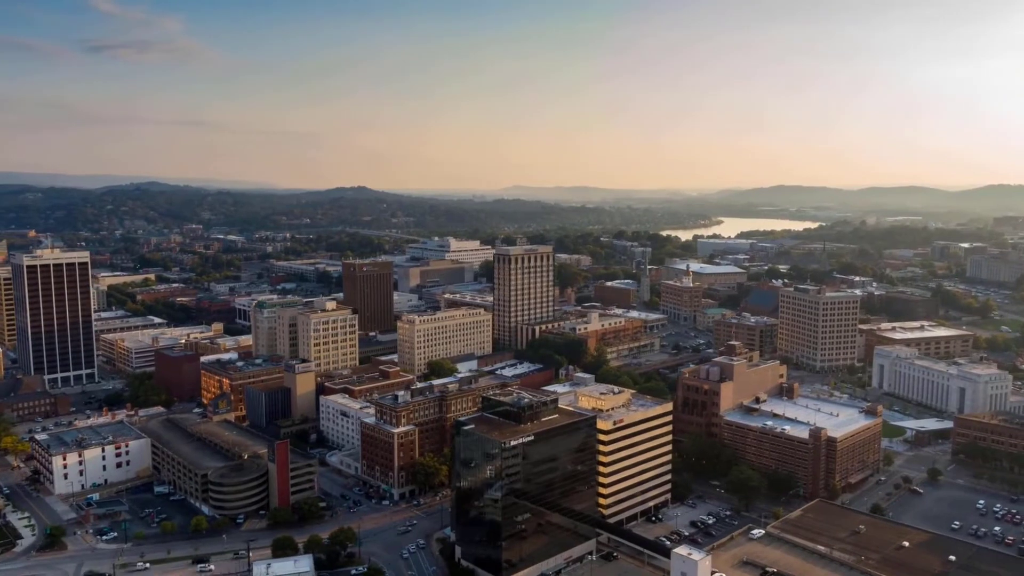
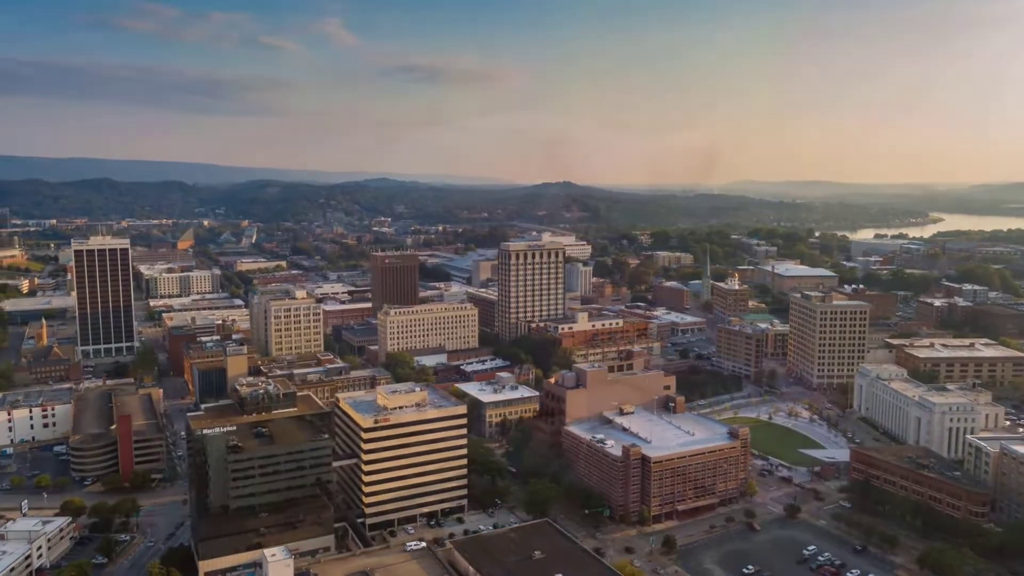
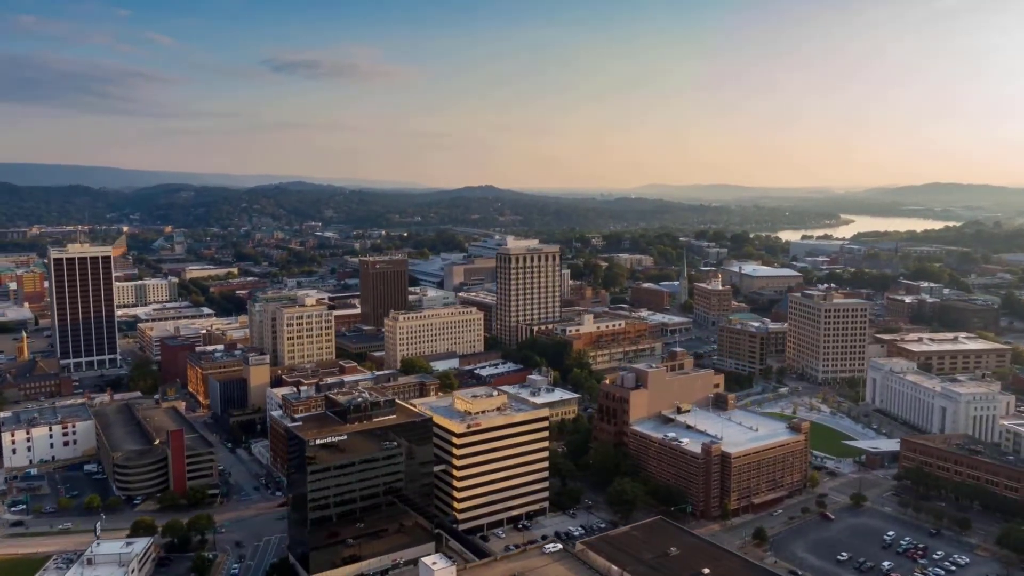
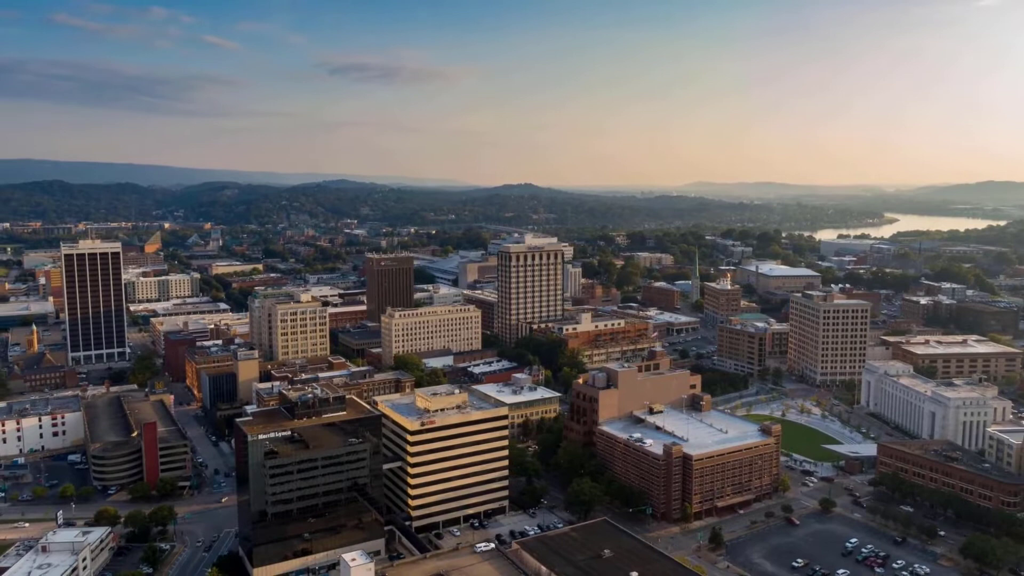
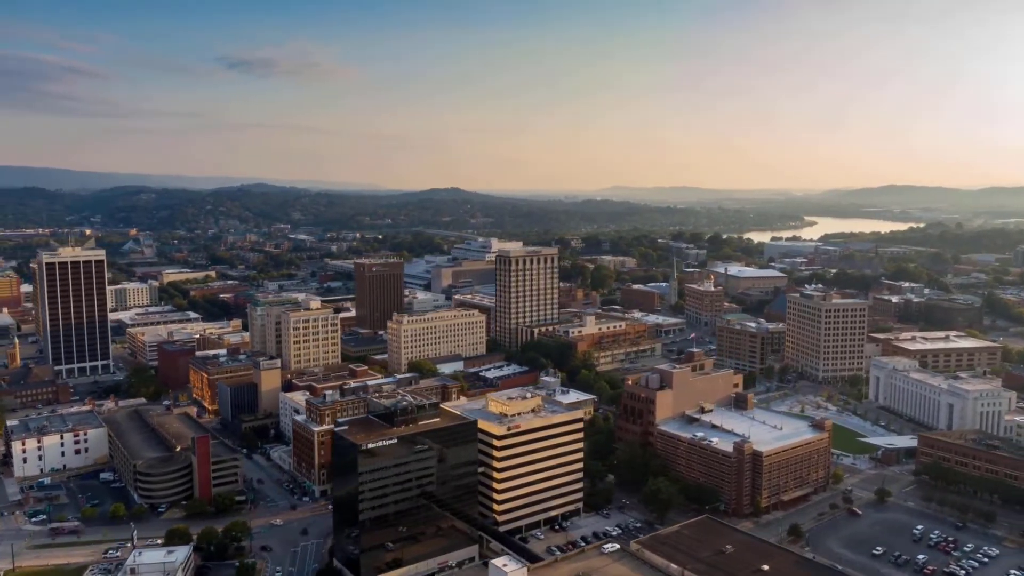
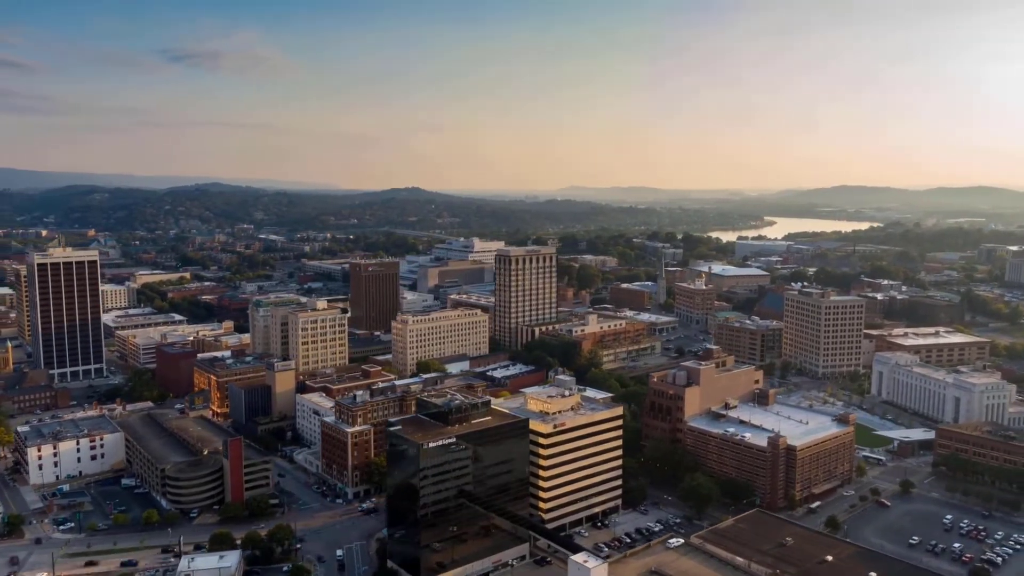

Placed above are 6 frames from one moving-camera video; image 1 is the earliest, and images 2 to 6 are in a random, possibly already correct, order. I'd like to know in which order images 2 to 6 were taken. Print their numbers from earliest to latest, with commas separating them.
6, 5, 3, 4, 2
